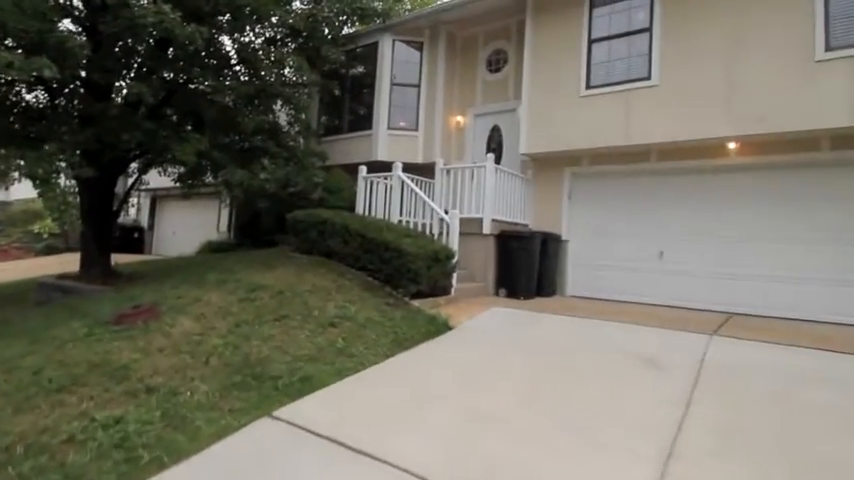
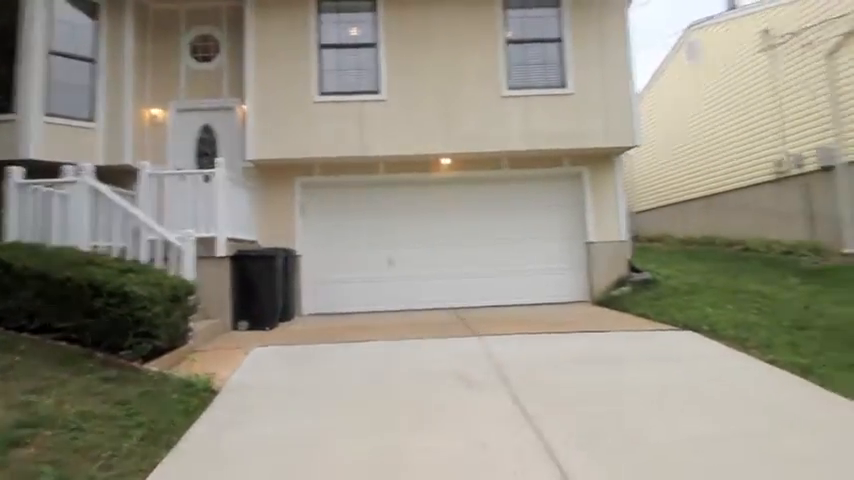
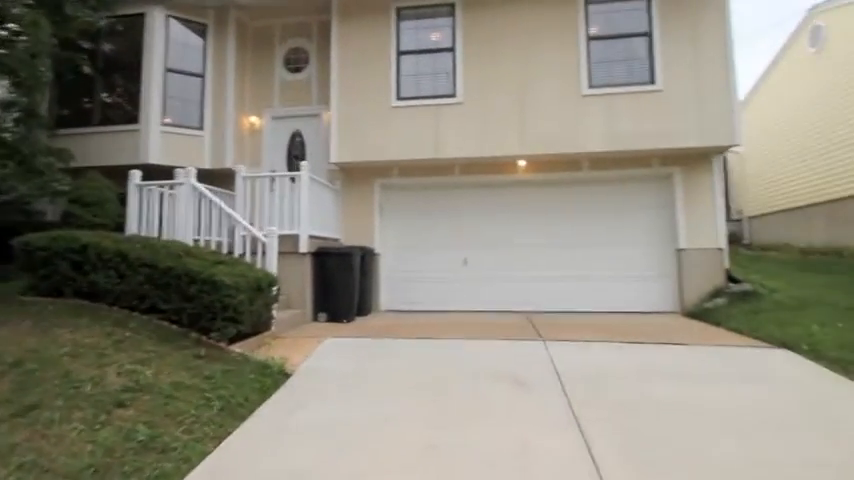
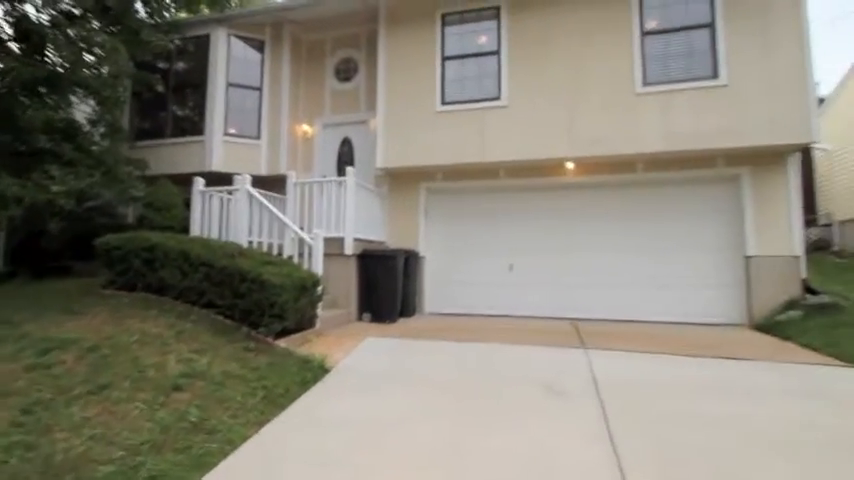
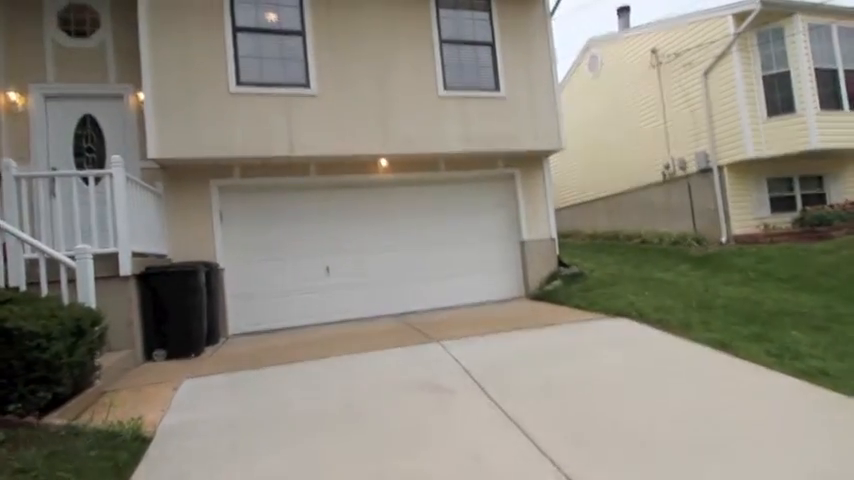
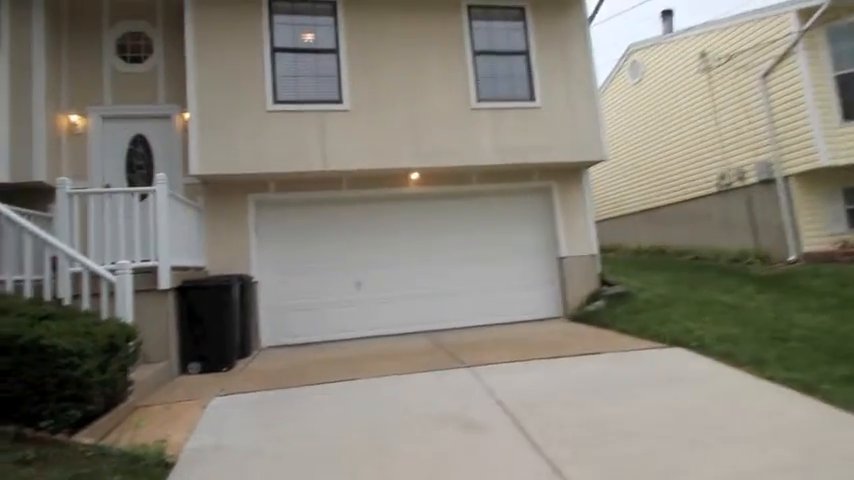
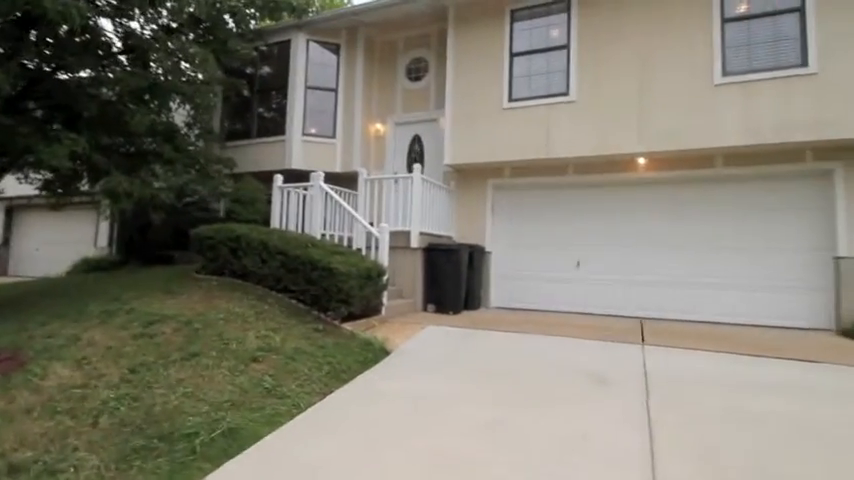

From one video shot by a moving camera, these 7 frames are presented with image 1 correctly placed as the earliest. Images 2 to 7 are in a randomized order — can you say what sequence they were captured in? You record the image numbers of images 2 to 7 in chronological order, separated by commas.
7, 4, 3, 2, 5, 6
